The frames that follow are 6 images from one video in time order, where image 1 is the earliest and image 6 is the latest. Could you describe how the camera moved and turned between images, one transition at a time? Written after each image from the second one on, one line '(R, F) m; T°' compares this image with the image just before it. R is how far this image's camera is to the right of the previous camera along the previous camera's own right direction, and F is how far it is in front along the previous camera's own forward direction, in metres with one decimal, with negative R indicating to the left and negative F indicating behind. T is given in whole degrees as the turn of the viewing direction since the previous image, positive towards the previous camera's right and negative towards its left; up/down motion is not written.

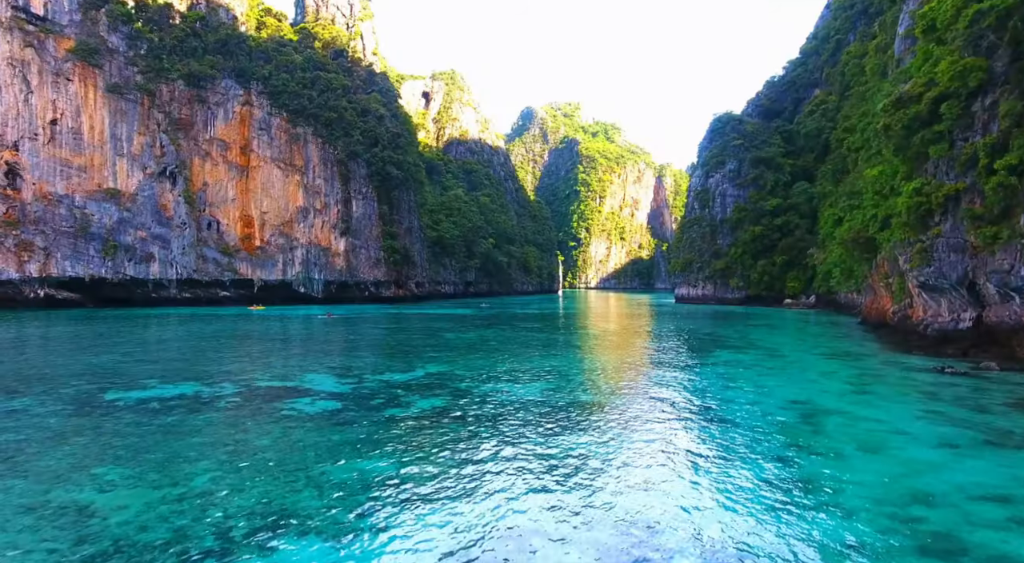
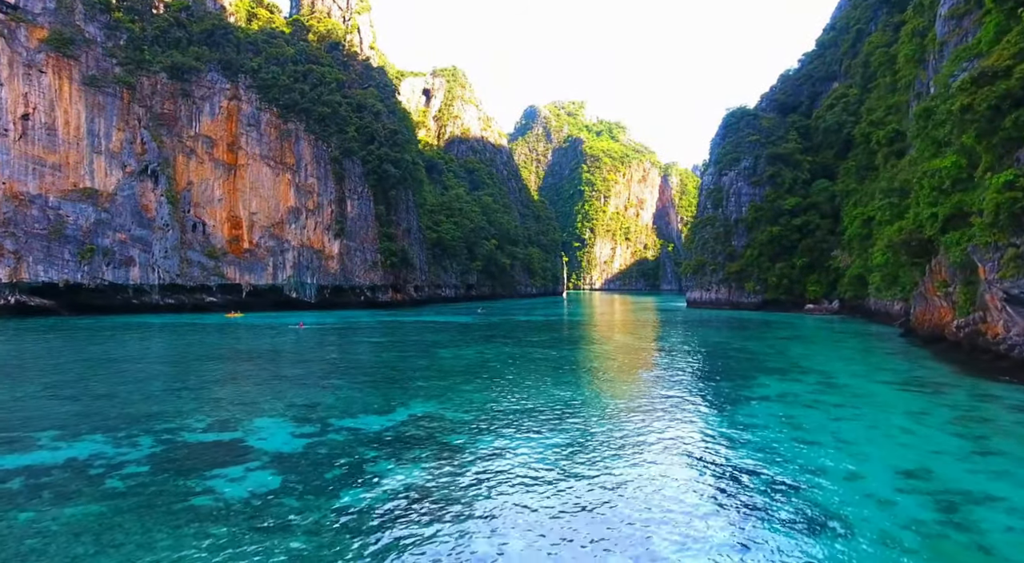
(0.0, +2.2) m; 0°
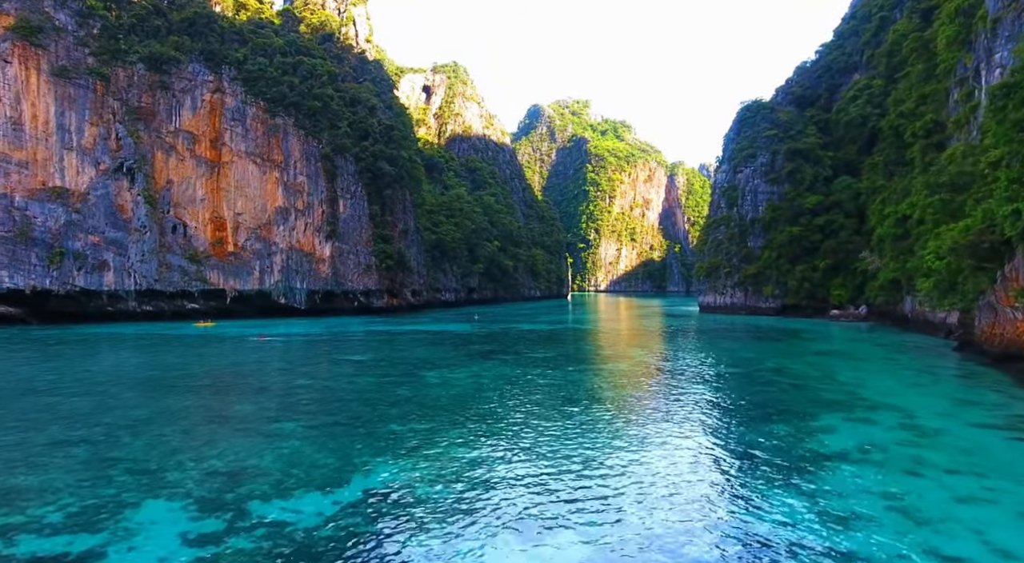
(+0.1, +2.4) m; 0°
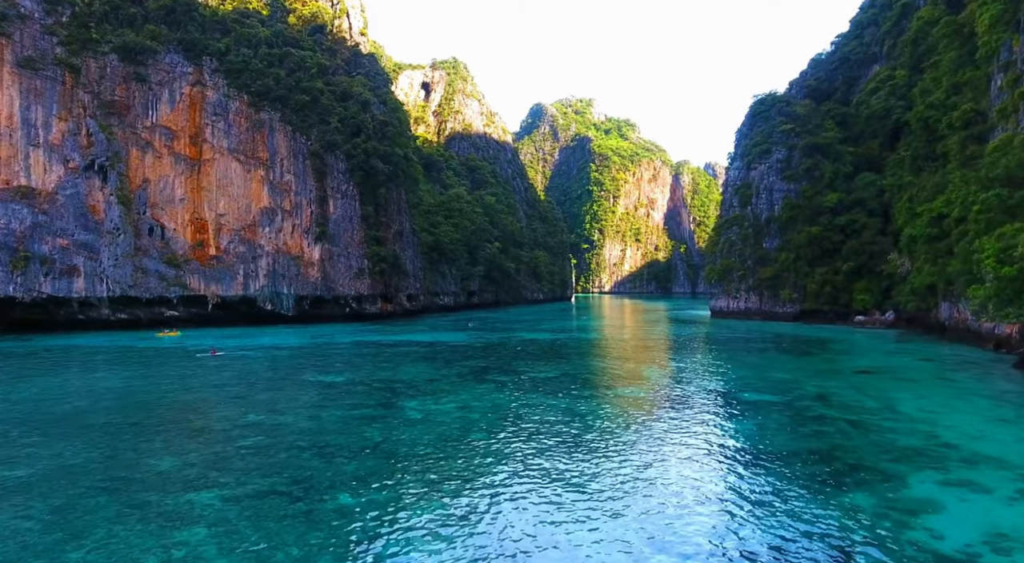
(+0.1, +2.2) m; 0°
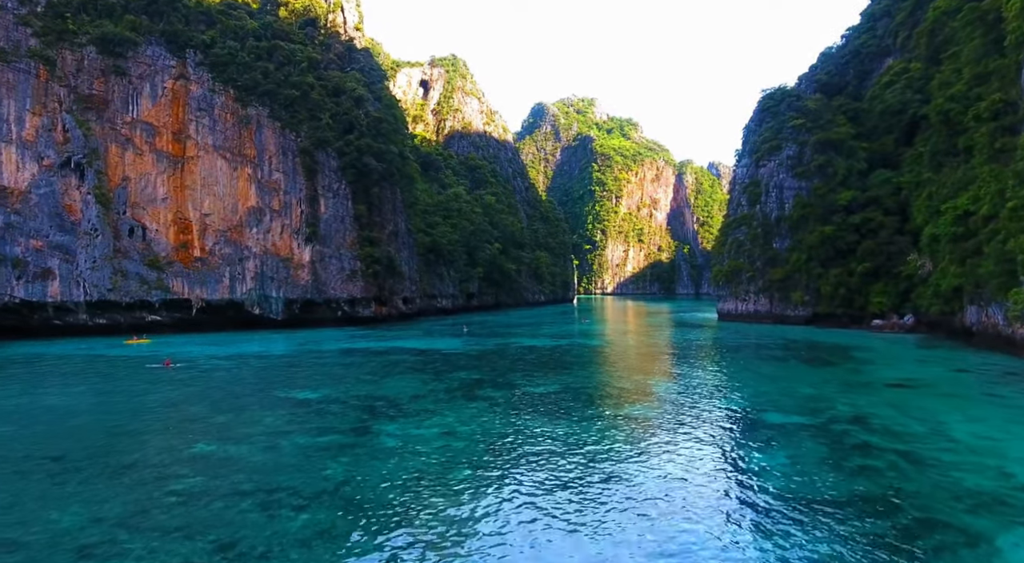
(+0.2, +1.5) m; 0°
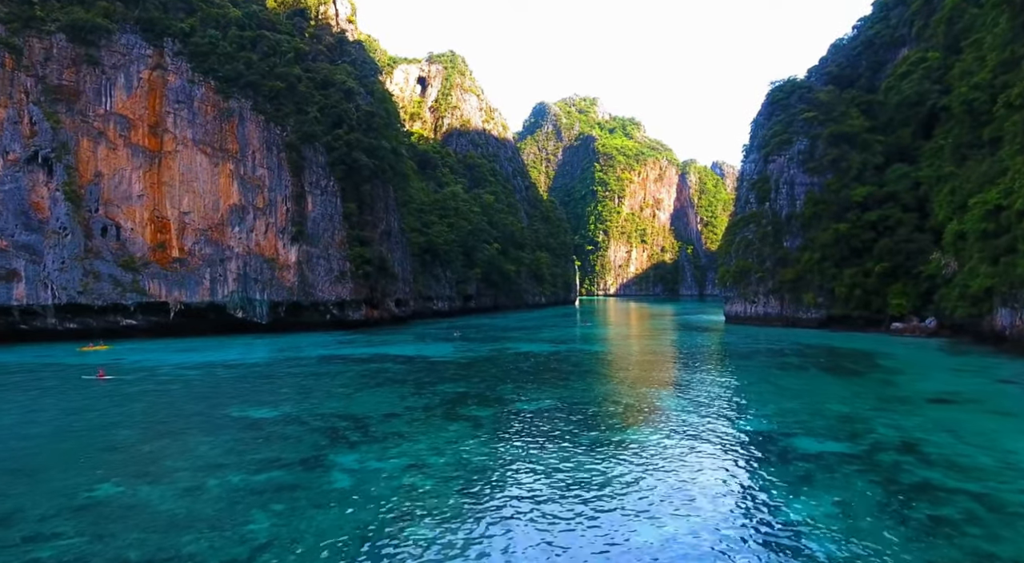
(+0.3, +1.7) m; 0°
